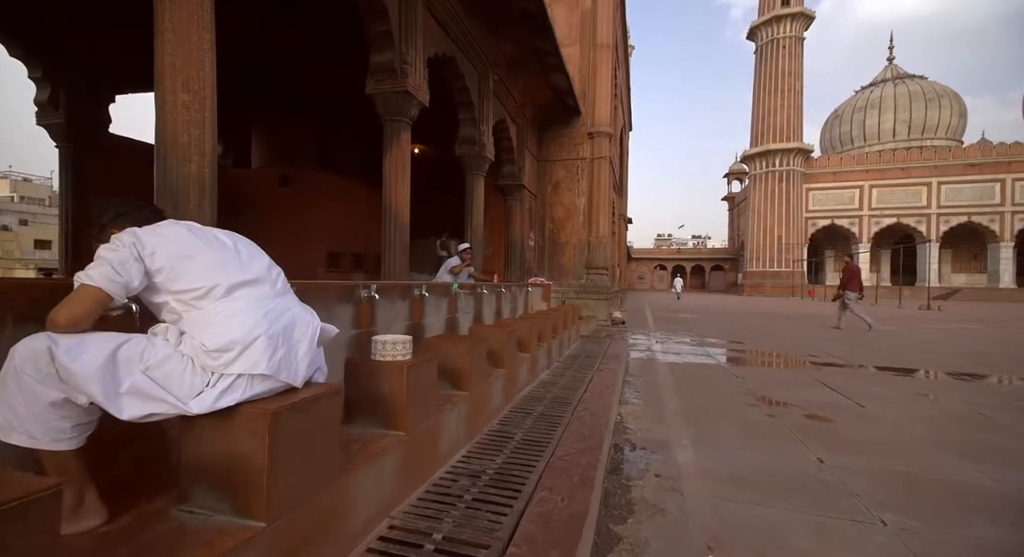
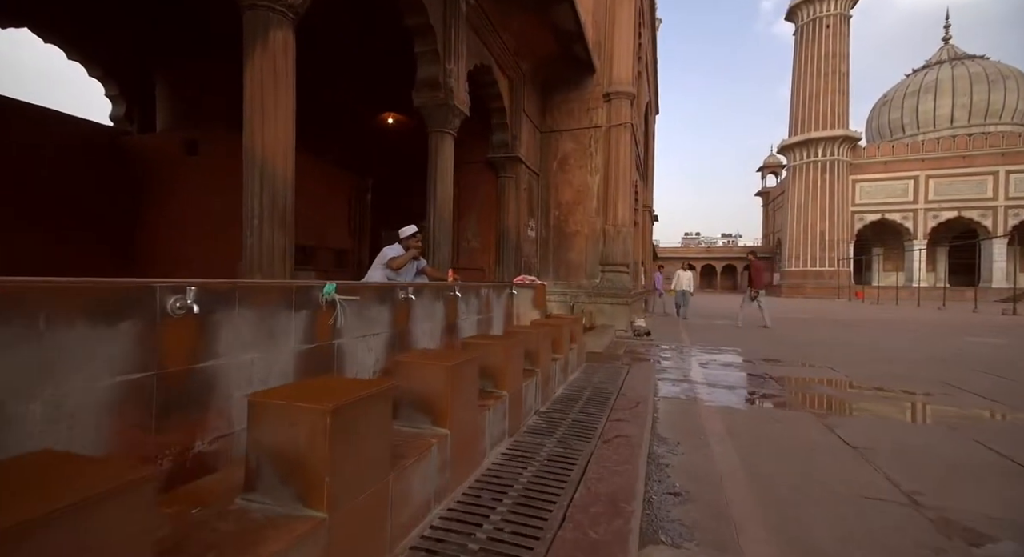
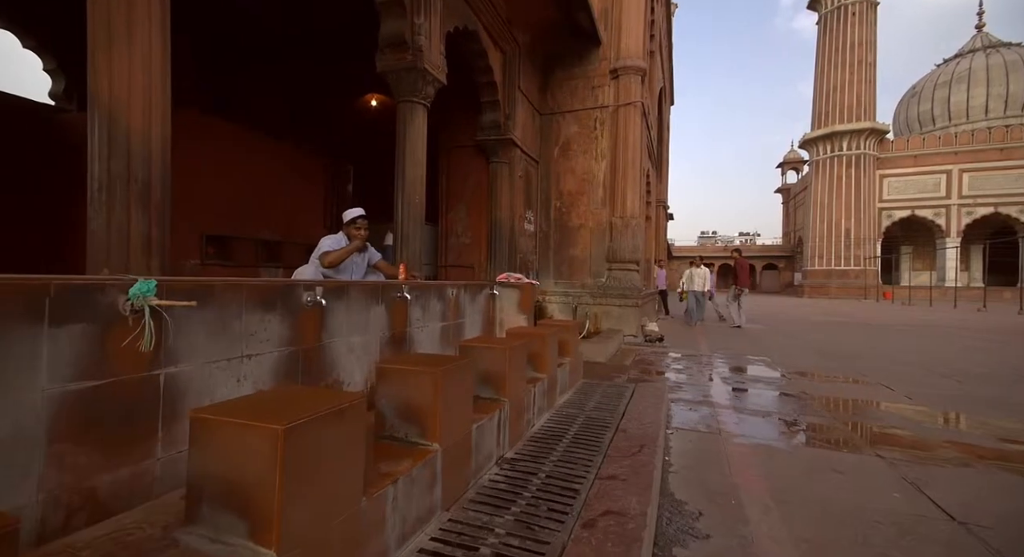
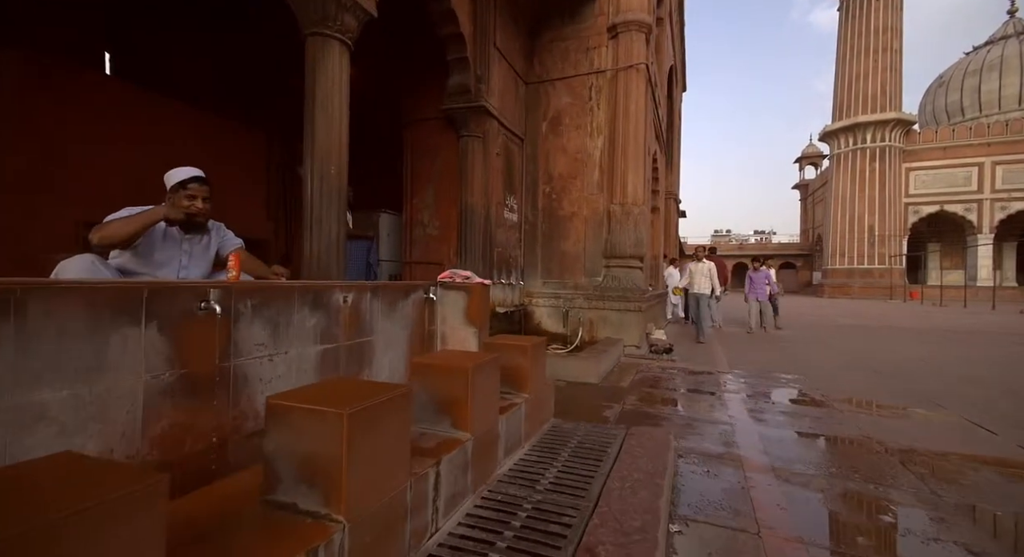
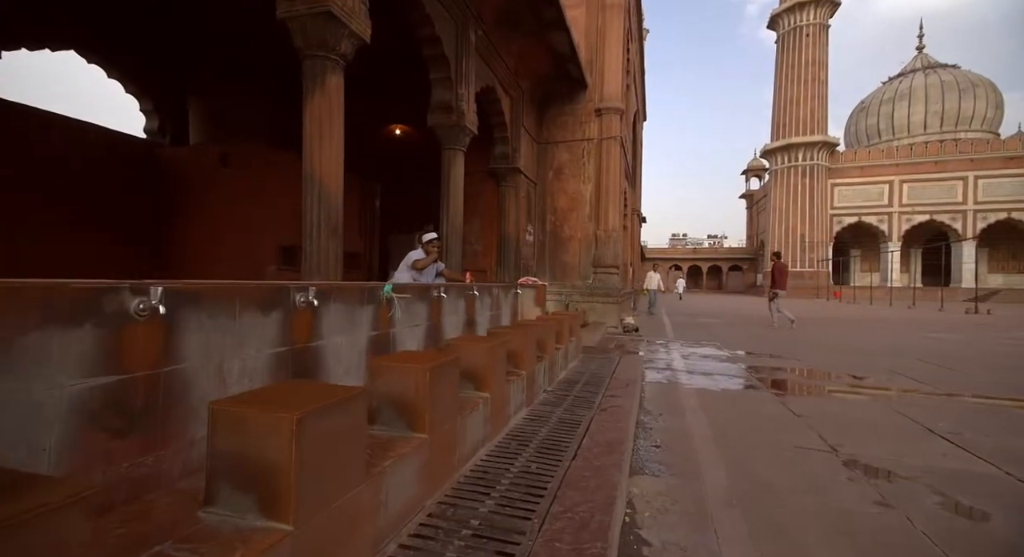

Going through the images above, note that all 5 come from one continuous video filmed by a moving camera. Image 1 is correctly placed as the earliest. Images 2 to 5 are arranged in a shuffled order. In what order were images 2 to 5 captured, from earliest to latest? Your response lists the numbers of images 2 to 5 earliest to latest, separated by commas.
5, 2, 3, 4
